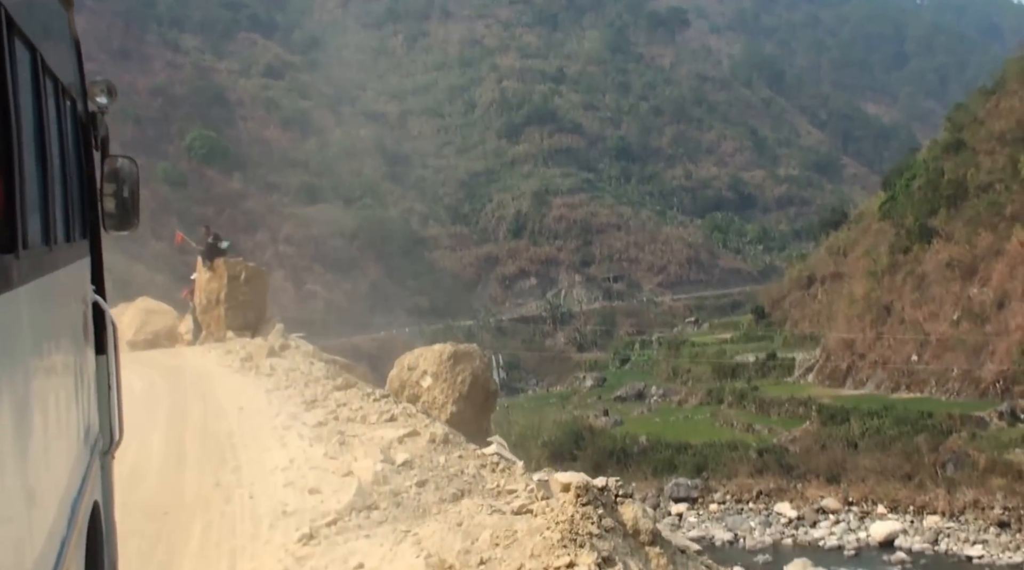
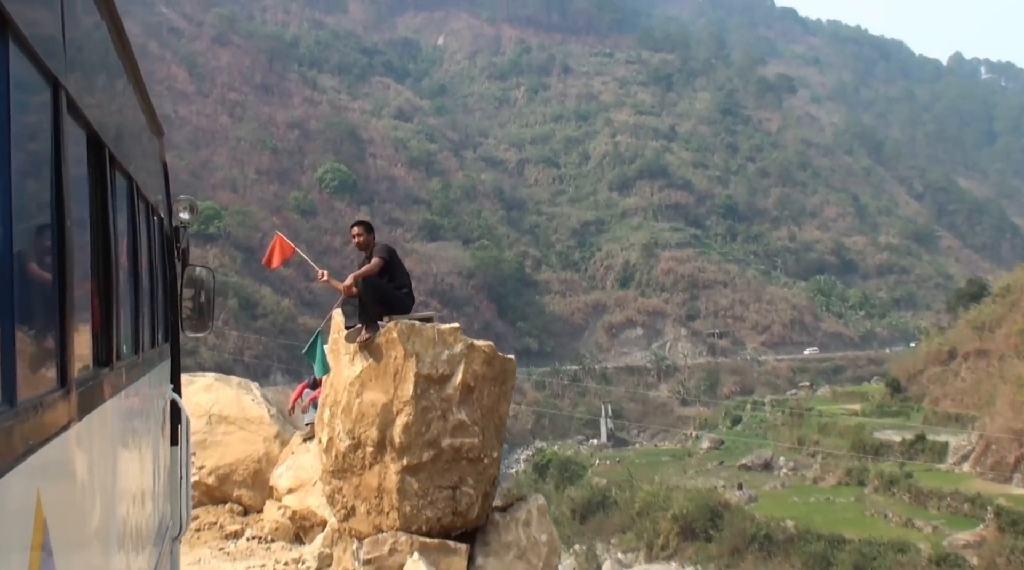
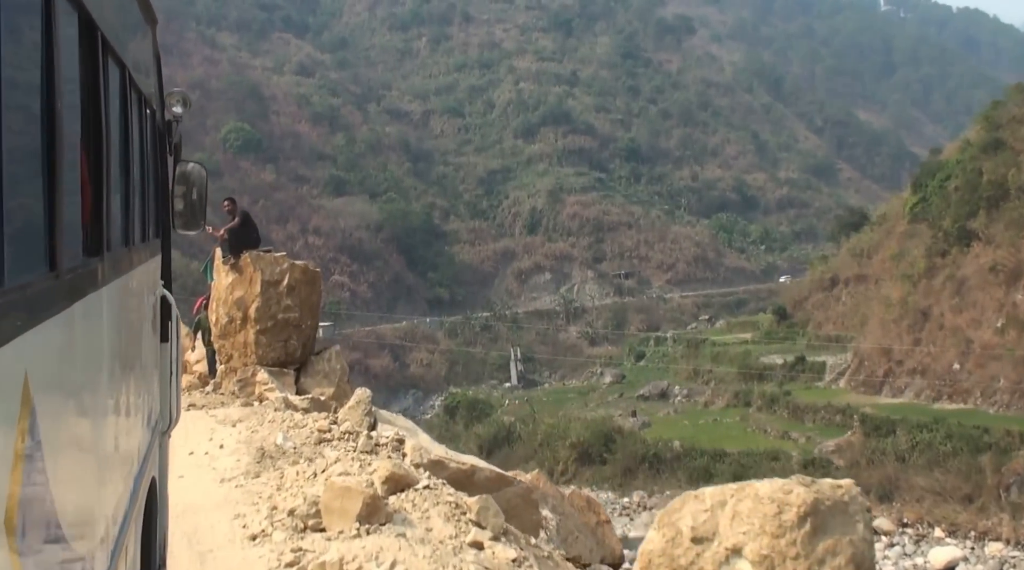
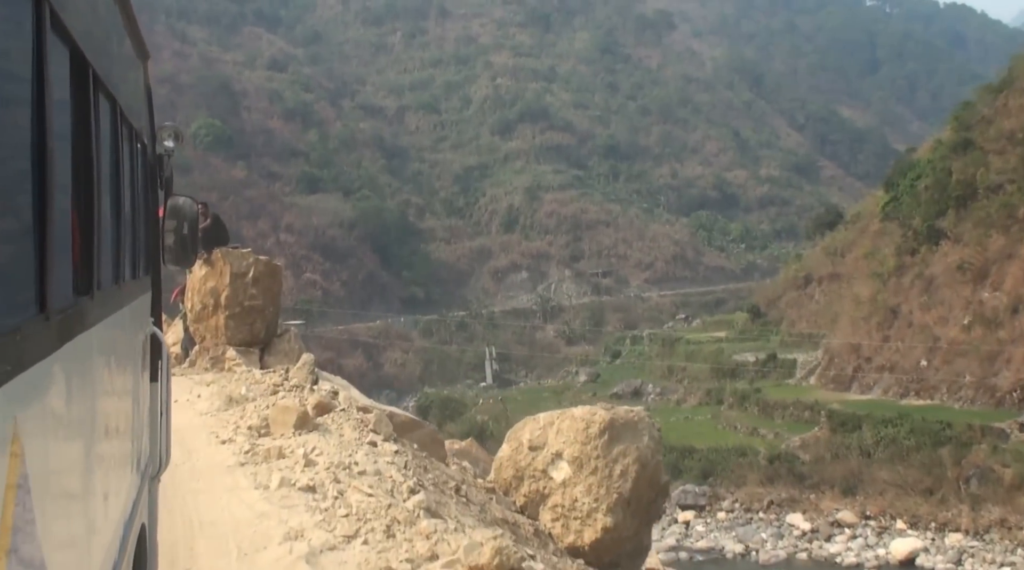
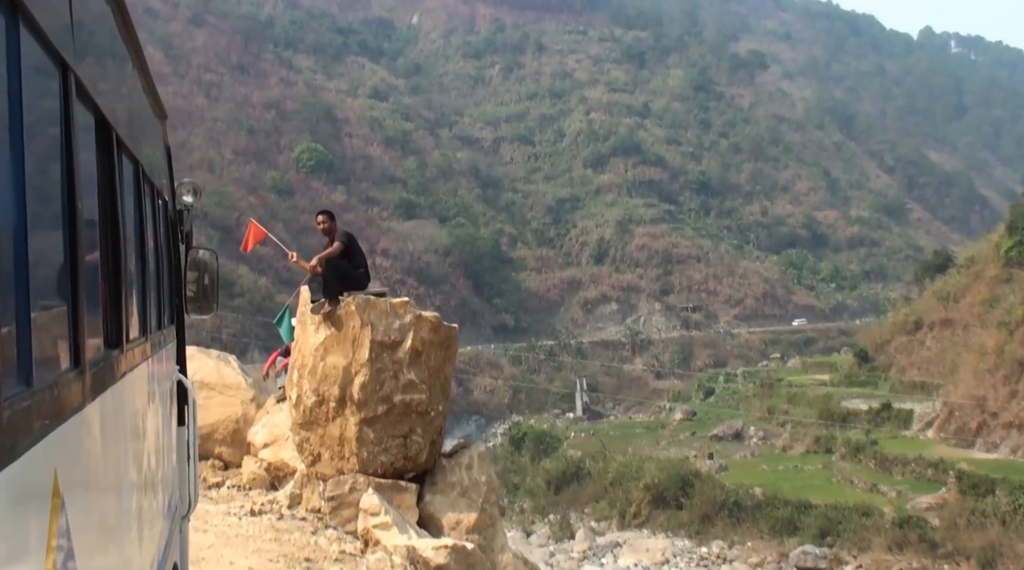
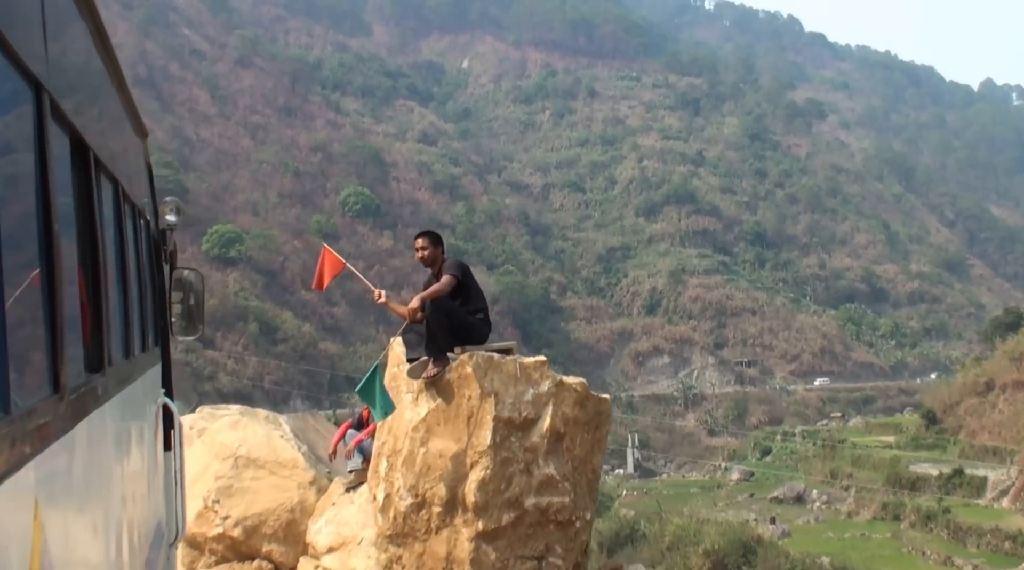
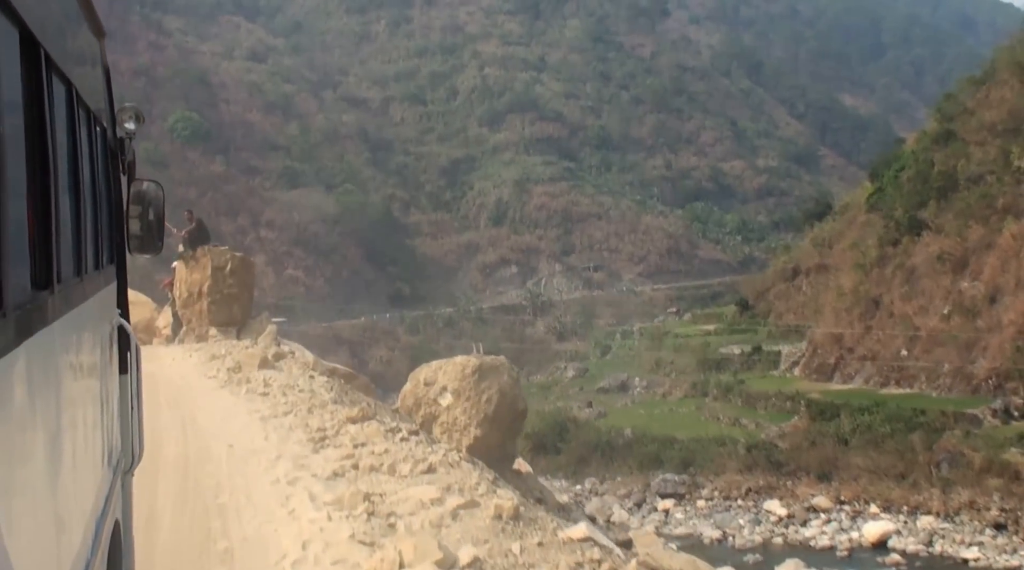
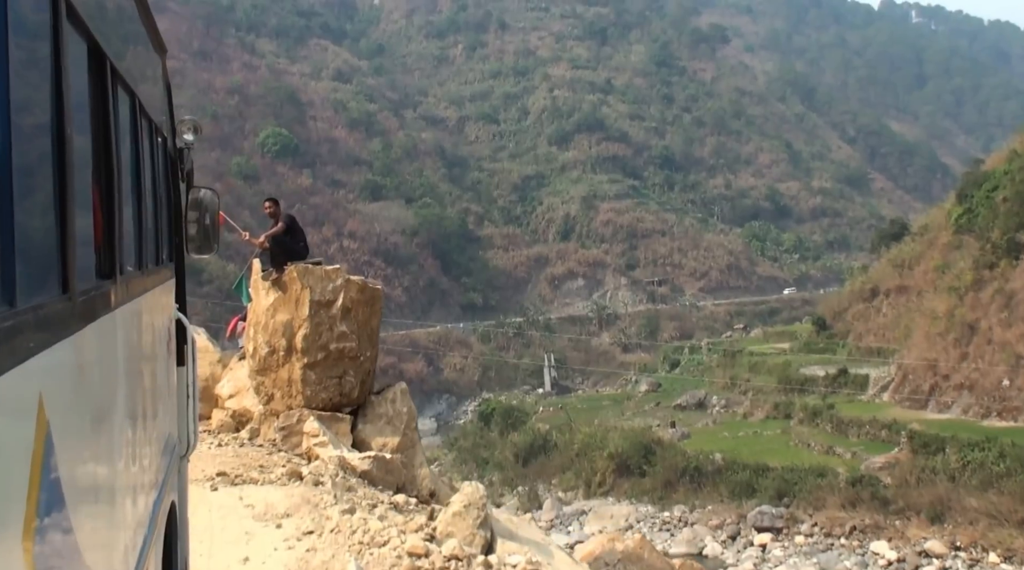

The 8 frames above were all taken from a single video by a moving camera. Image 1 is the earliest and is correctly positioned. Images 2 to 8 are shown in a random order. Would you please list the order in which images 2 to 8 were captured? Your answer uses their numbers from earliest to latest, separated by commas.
7, 4, 3, 8, 5, 2, 6
